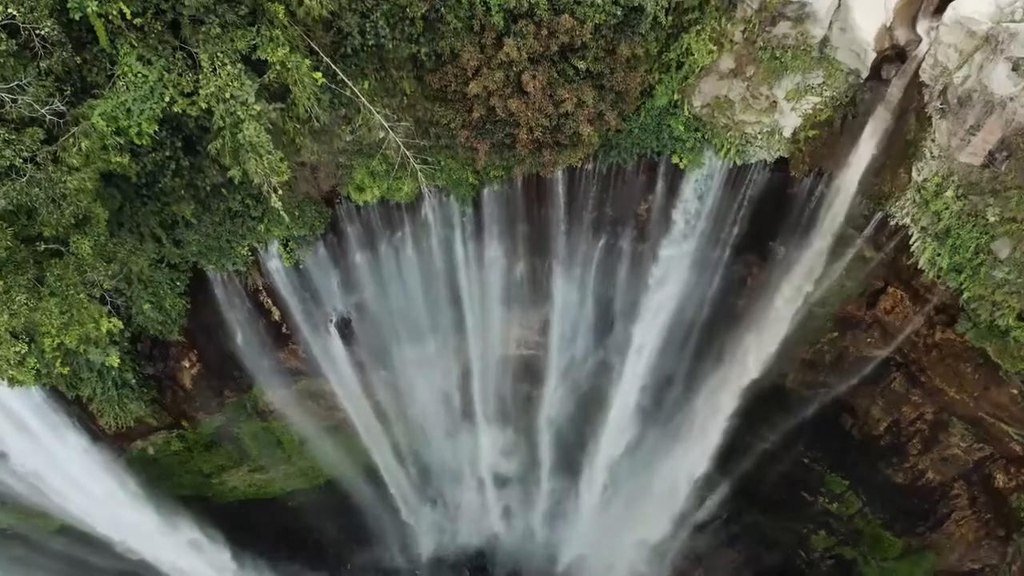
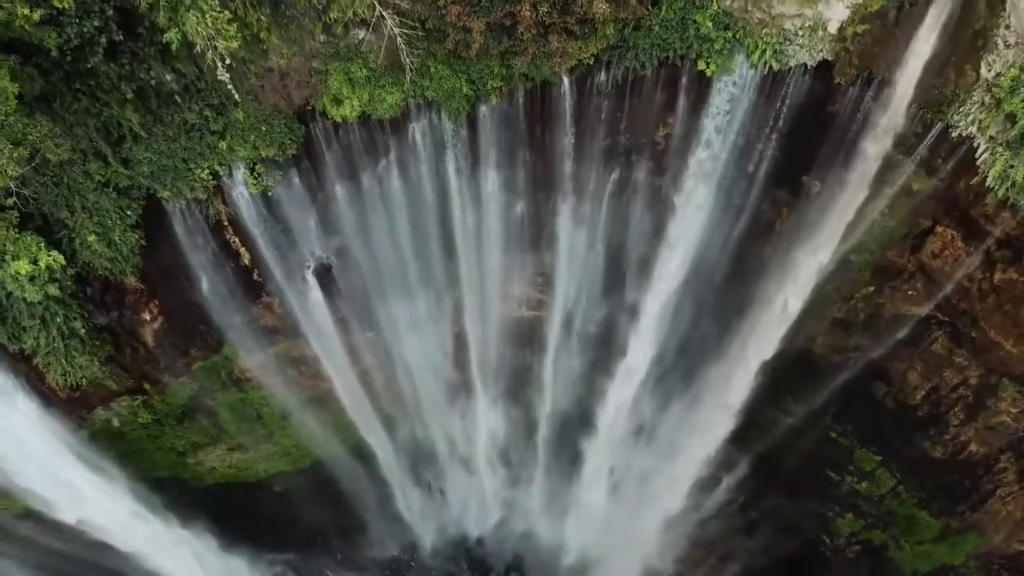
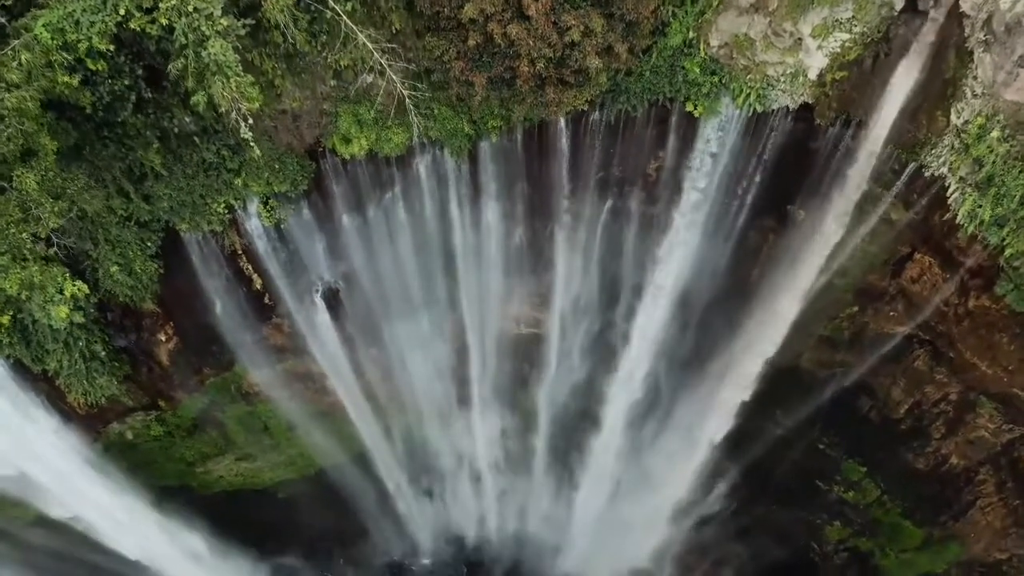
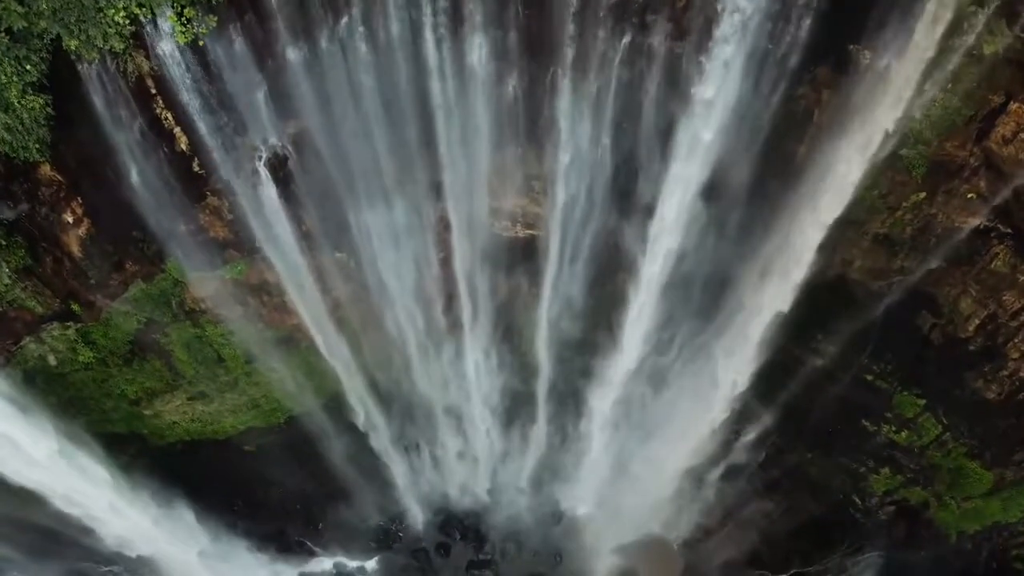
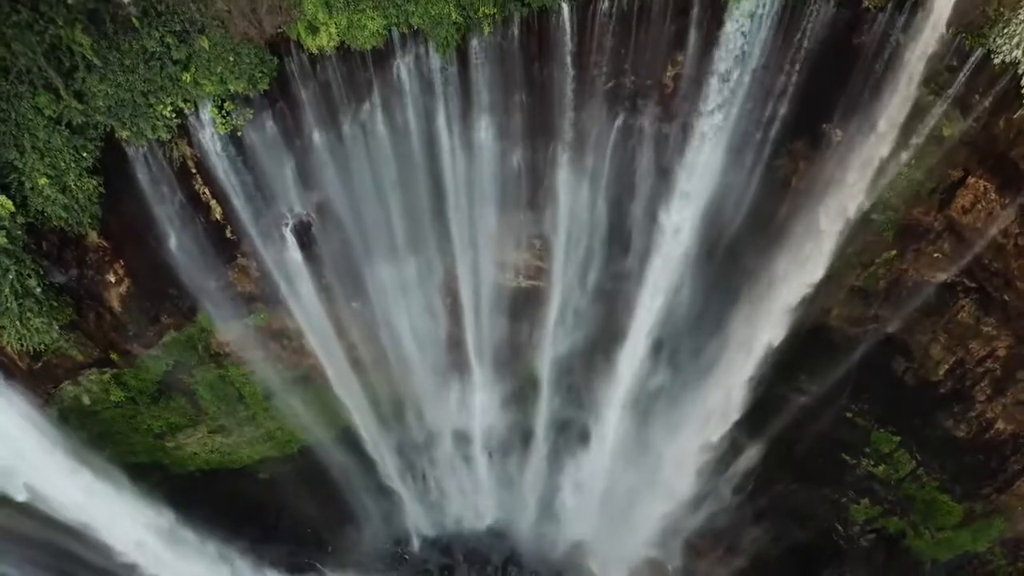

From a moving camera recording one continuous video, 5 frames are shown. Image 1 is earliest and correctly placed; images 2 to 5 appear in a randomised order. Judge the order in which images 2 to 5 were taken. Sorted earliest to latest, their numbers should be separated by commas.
3, 2, 5, 4
